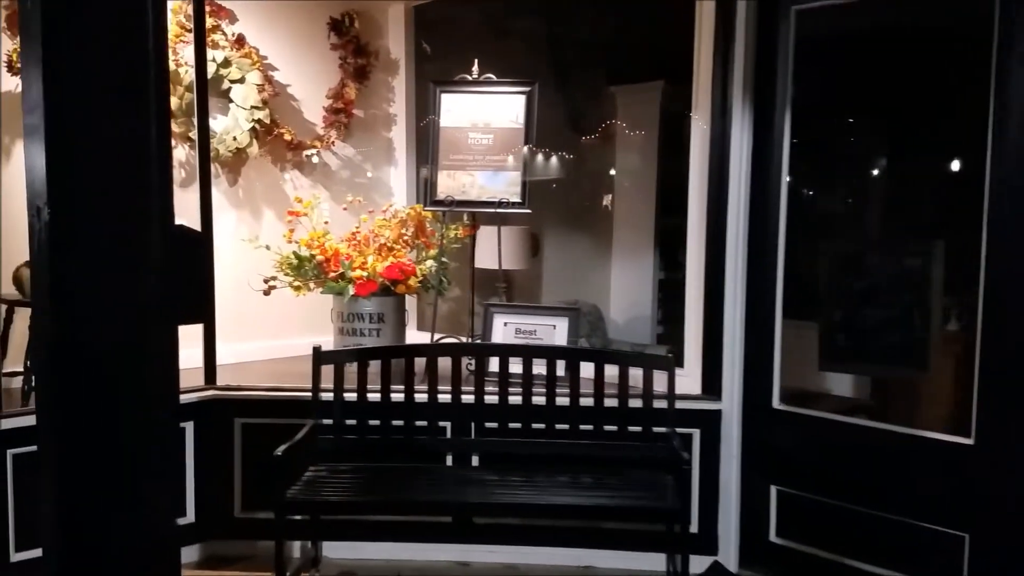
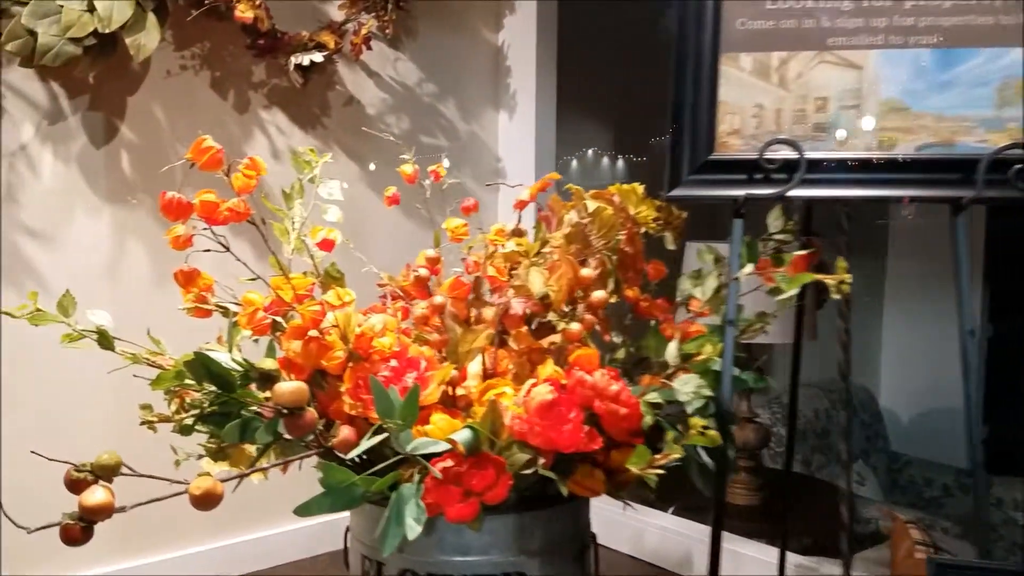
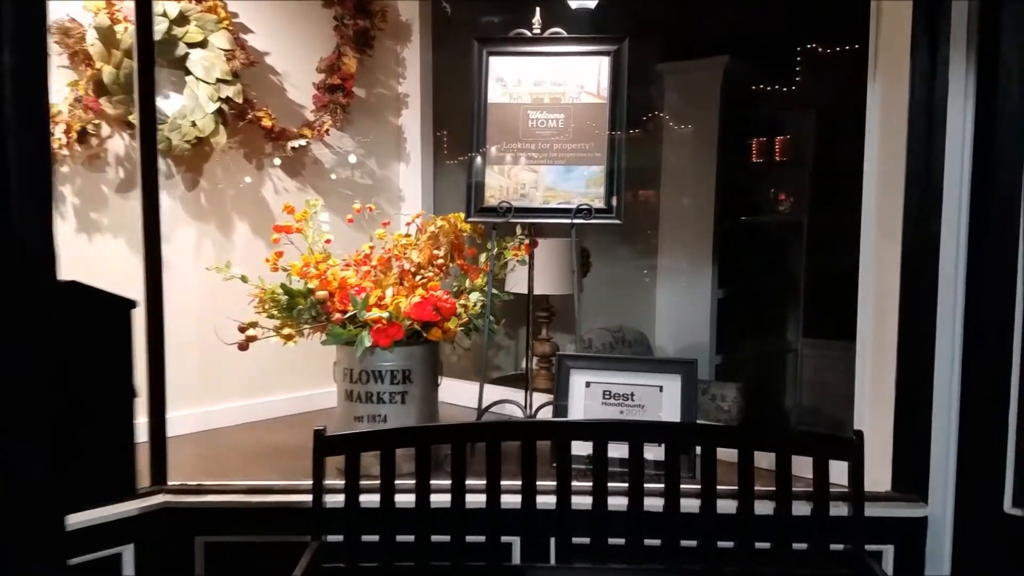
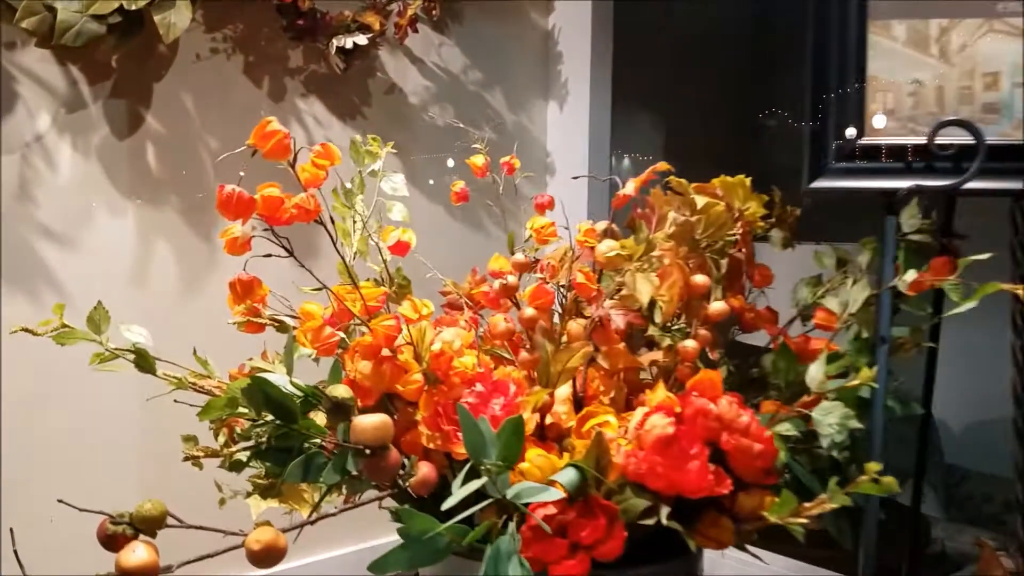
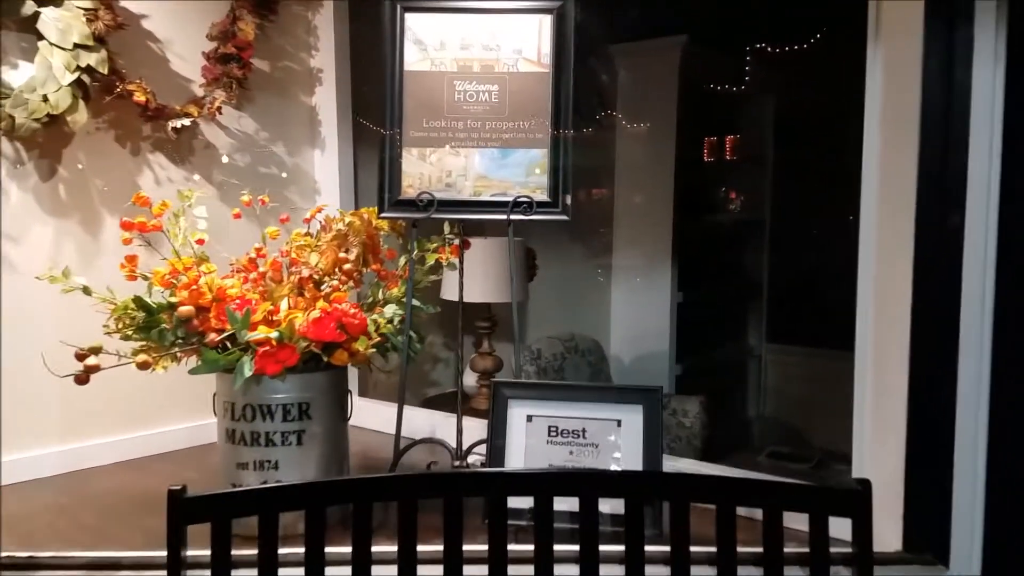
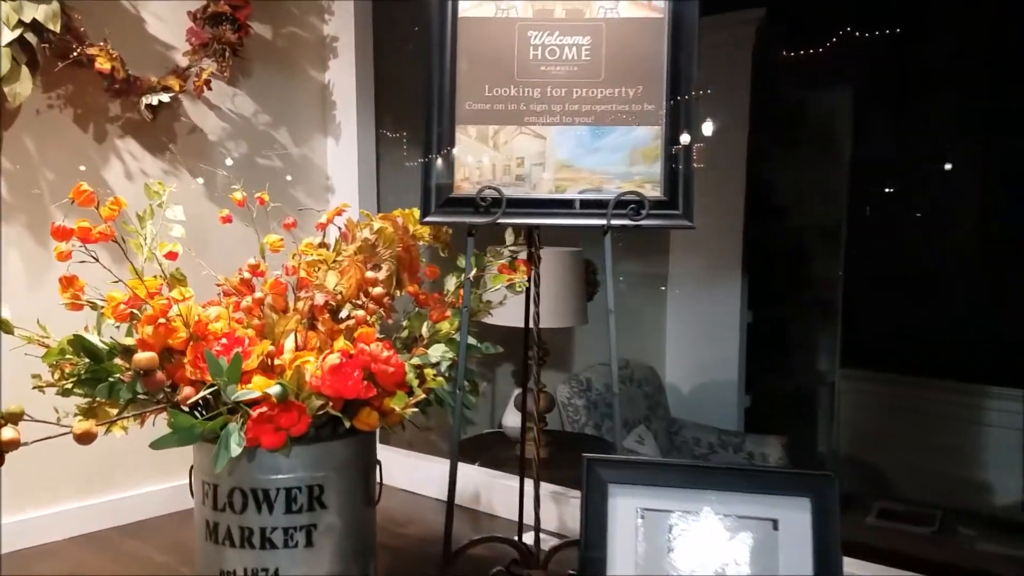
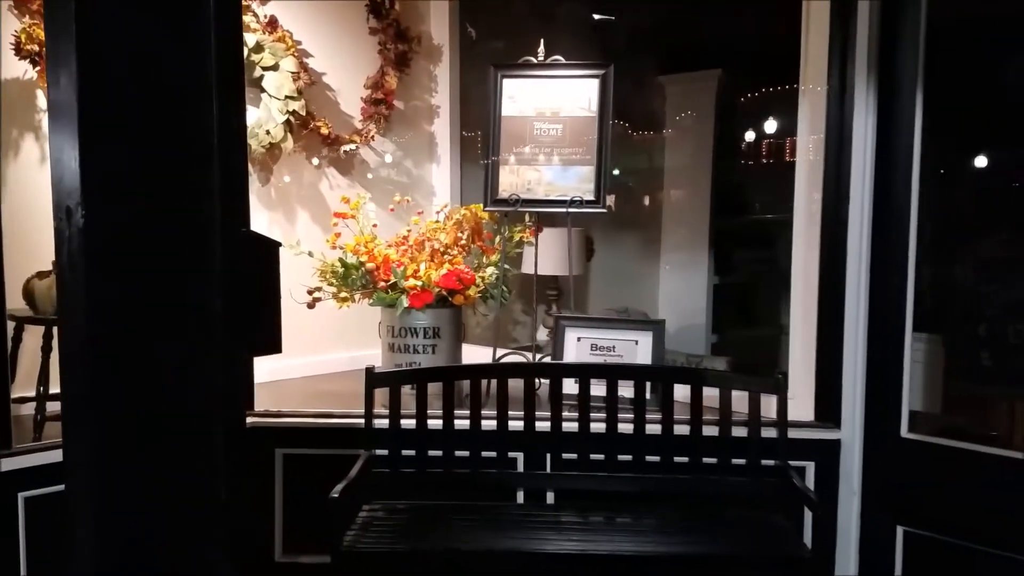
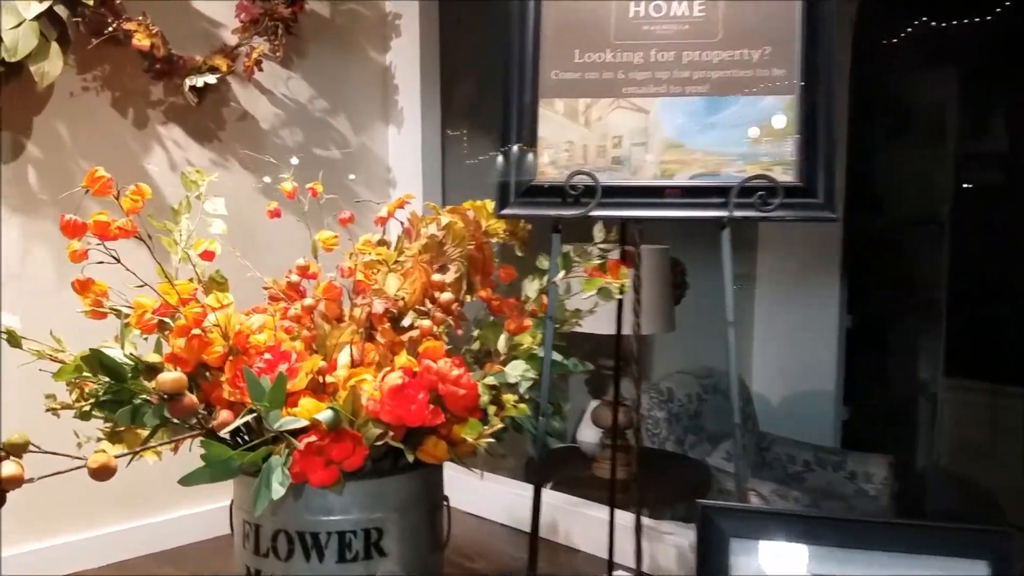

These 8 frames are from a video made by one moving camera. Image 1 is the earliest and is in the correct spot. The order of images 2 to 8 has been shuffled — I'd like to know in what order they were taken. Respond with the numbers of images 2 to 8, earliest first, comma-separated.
7, 3, 5, 6, 8, 2, 4
